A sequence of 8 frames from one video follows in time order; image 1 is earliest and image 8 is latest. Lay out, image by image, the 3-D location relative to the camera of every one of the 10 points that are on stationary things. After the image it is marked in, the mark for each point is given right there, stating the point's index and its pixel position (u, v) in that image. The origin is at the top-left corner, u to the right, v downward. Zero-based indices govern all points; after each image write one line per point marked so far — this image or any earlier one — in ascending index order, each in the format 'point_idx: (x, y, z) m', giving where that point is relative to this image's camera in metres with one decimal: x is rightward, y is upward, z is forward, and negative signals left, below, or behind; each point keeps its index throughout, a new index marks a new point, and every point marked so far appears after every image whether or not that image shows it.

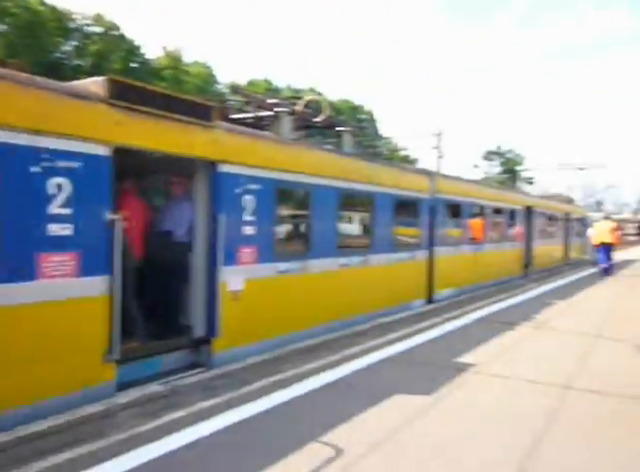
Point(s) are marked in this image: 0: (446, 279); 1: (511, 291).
0: (+2.5, -1.0, +12.9) m
1: (+4.9, -1.5, +15.3) m
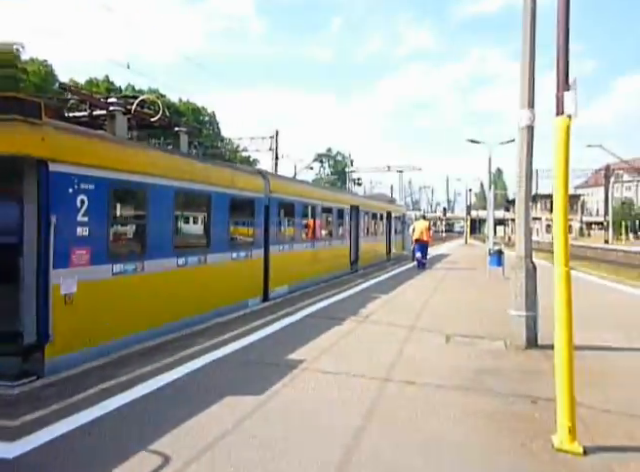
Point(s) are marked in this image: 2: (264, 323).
0: (-1.2, -0.9, +13.2) m
1: (+0.5, -1.4, +16.2) m
2: (-1.1, -1.5, +8.9) m
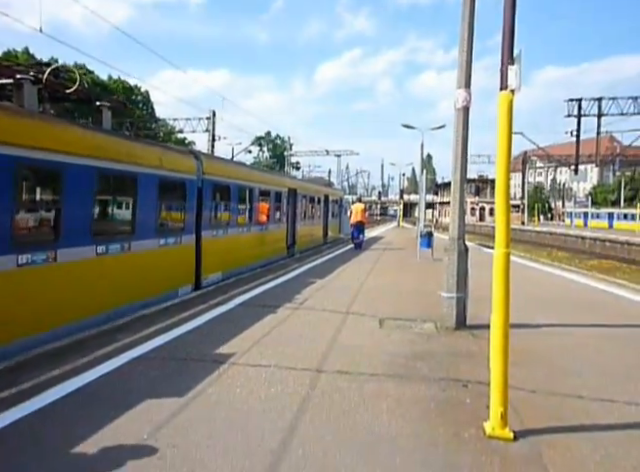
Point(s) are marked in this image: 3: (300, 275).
0: (-2.7, -0.6, +12.9) m
1: (-1.3, -1.0, +16.0) m
2: (-2.1, -1.2, +8.6) m
3: (-0.6, -1.1, +14.6) m
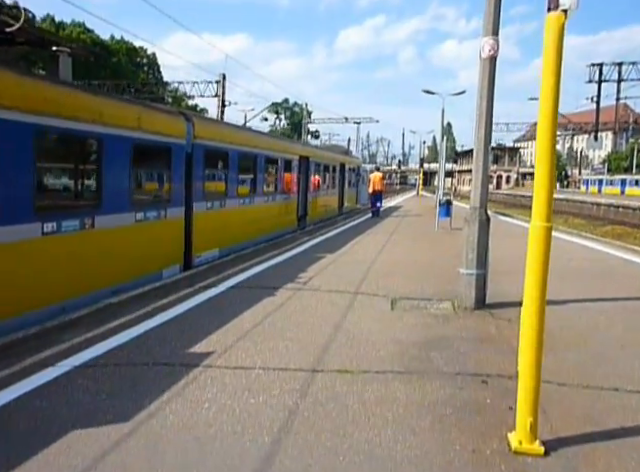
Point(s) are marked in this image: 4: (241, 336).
0: (-2.4, 0.0, +12.2) m
1: (-1.0, -0.3, +15.4) m
2: (-2.0, -0.9, +8.0) m
3: (-0.3, -0.4, +13.9) m
4: (-0.8, -1.0, +5.9) m
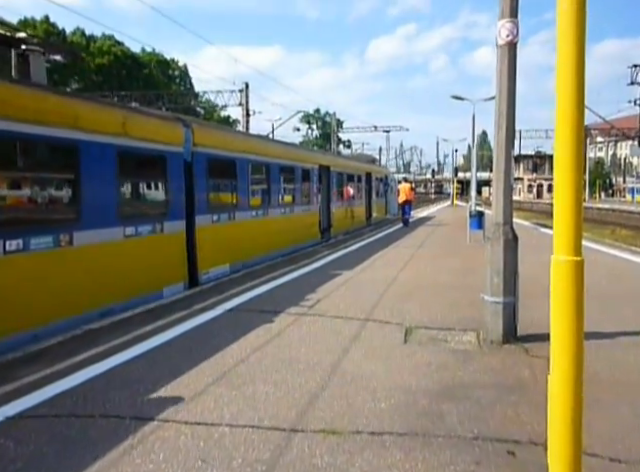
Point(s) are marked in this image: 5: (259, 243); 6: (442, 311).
0: (-2.1, -0.3, +11.4) m
1: (-0.5, -0.6, +14.4) m
2: (-1.9, -1.1, +7.1) m
3: (+0.1, -0.7, +12.9) m
4: (-0.9, -1.2, +5.0) m
5: (-1.5, -0.2, +14.0) m
6: (+1.5, -0.9, +7.4) m
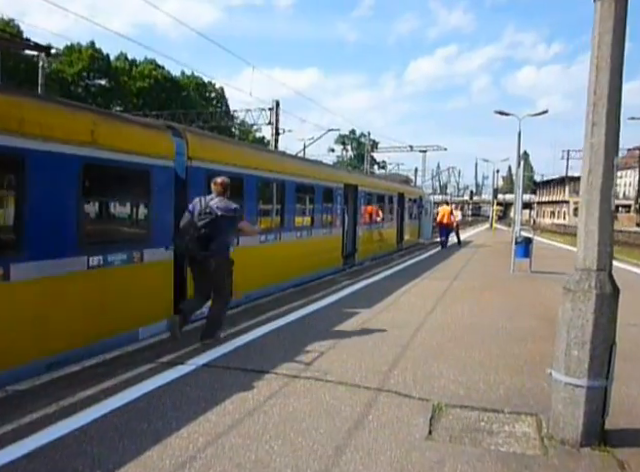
0: (-1.9, -0.8, +9.6) m
1: (-0.1, -1.2, +12.5) m
2: (-2.0, -1.4, +5.3) m
3: (+0.4, -1.2, +11.0) m
4: (-1.0, -1.4, +3.1) m
5: (-1.1, -0.8, +12.2) m
6: (+1.5, -1.3, +5.4) m
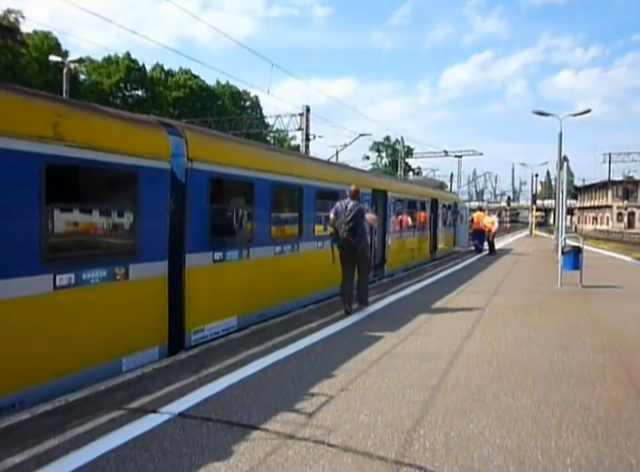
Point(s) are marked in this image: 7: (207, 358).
0: (-1.7, -1.0, +8.4) m
1: (+0.3, -1.4, +11.2) m
2: (-2.0, -1.6, +4.1) m
3: (+0.7, -1.4, +9.6) m
4: (-1.2, -1.5, +1.8) m
5: (-0.7, -1.0, +10.9) m
6: (+1.5, -1.4, +3.9) m
7: (-1.4, -1.5, +7.2) m
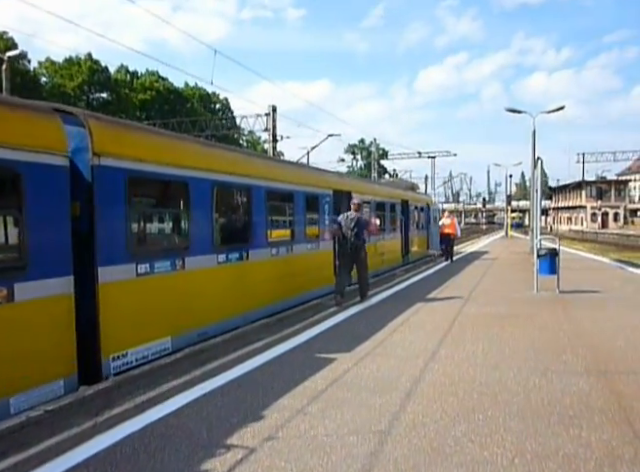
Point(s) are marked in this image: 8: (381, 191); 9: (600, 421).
0: (-2.4, -1.1, +7.2) m
1: (-0.5, -1.5, +10.0) m
2: (-2.5, -1.7, +2.9) m
3: (0.0, -1.5, +8.5) m
4: (-1.6, -1.6, +0.6) m
5: (-1.5, -1.1, +9.7) m
6: (+1.0, -1.5, +2.8) m
7: (-2.0, -1.6, +6.0) m
8: (+2.1, +1.6, +19.8) m
9: (+2.3, -1.5, +4.8) m
